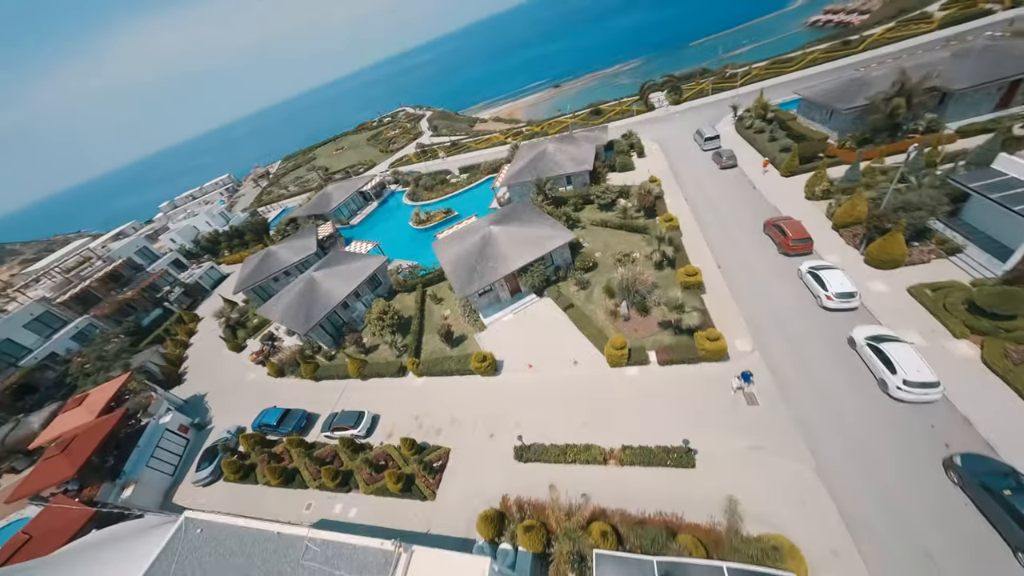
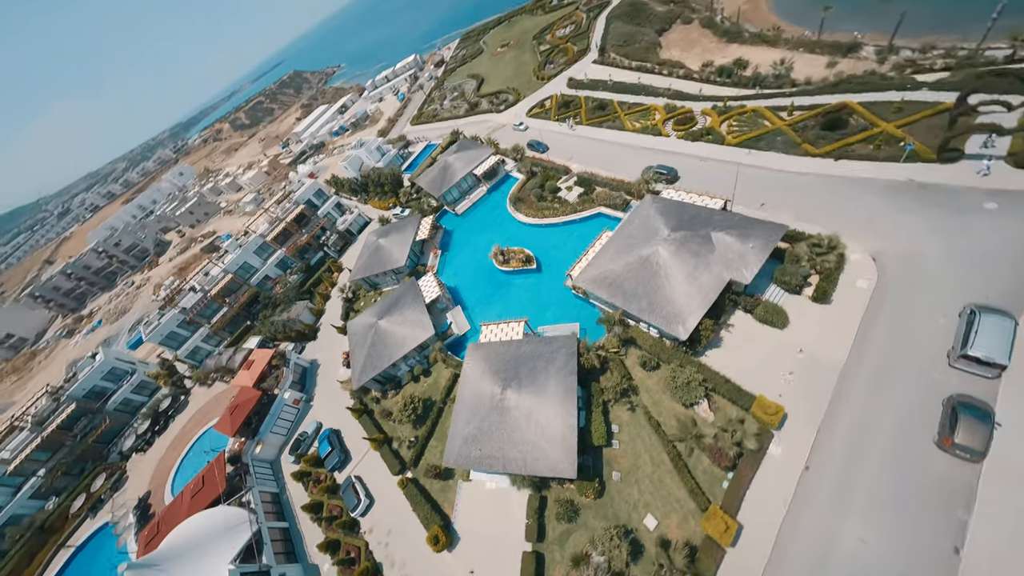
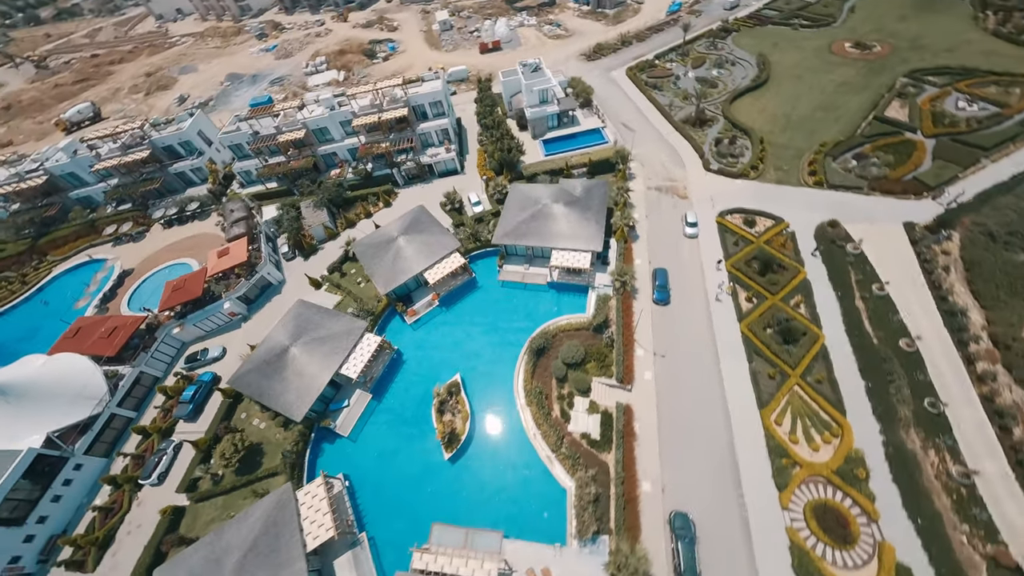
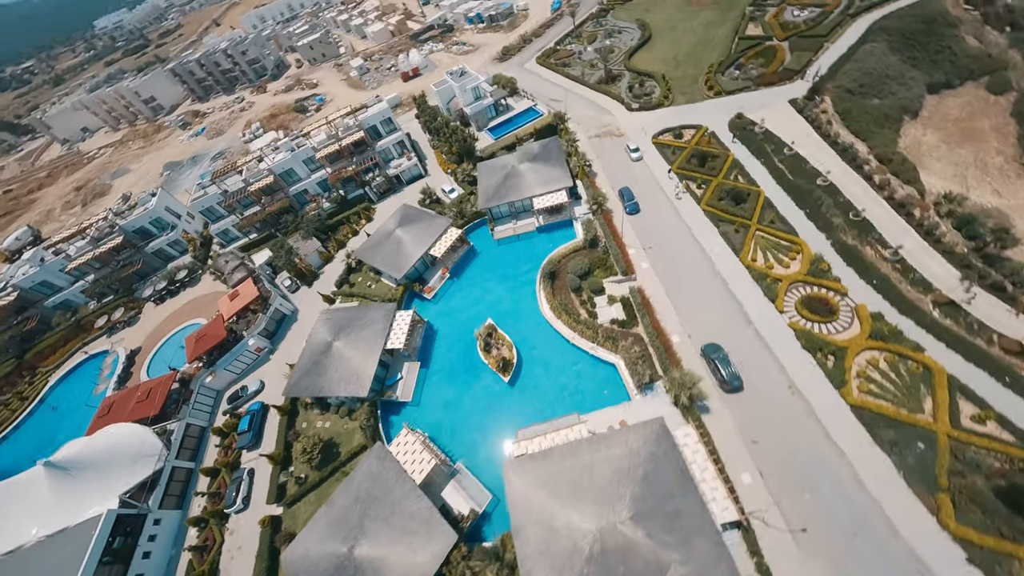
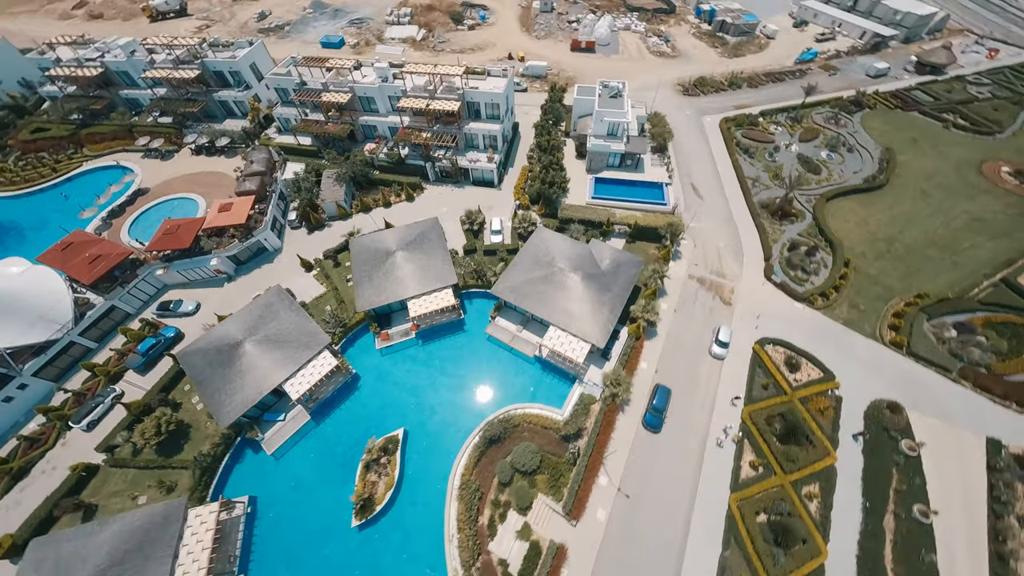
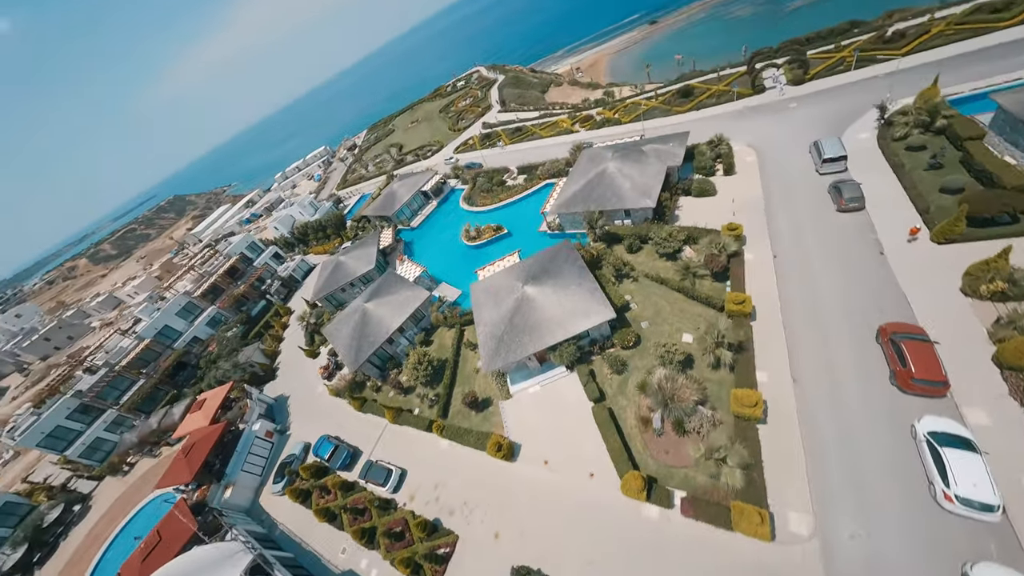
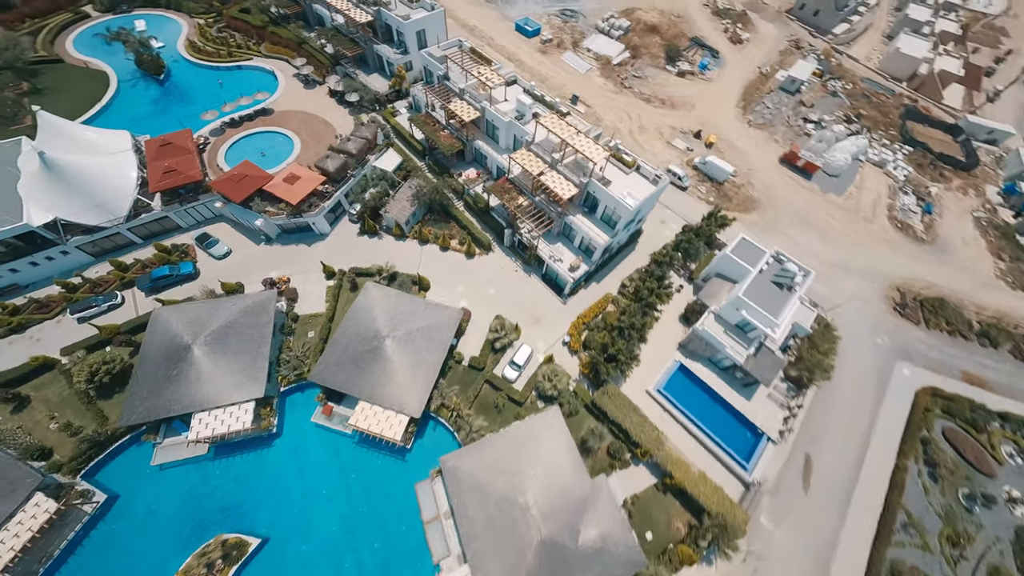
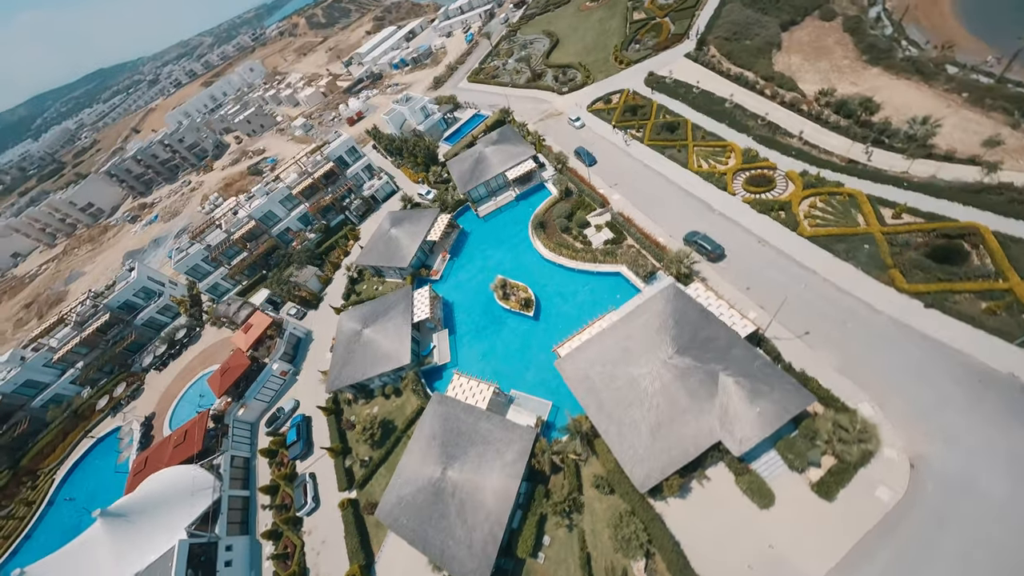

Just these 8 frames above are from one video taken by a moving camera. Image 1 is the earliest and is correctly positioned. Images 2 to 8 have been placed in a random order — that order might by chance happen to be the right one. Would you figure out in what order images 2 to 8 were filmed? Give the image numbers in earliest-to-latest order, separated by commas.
6, 2, 8, 4, 3, 5, 7
